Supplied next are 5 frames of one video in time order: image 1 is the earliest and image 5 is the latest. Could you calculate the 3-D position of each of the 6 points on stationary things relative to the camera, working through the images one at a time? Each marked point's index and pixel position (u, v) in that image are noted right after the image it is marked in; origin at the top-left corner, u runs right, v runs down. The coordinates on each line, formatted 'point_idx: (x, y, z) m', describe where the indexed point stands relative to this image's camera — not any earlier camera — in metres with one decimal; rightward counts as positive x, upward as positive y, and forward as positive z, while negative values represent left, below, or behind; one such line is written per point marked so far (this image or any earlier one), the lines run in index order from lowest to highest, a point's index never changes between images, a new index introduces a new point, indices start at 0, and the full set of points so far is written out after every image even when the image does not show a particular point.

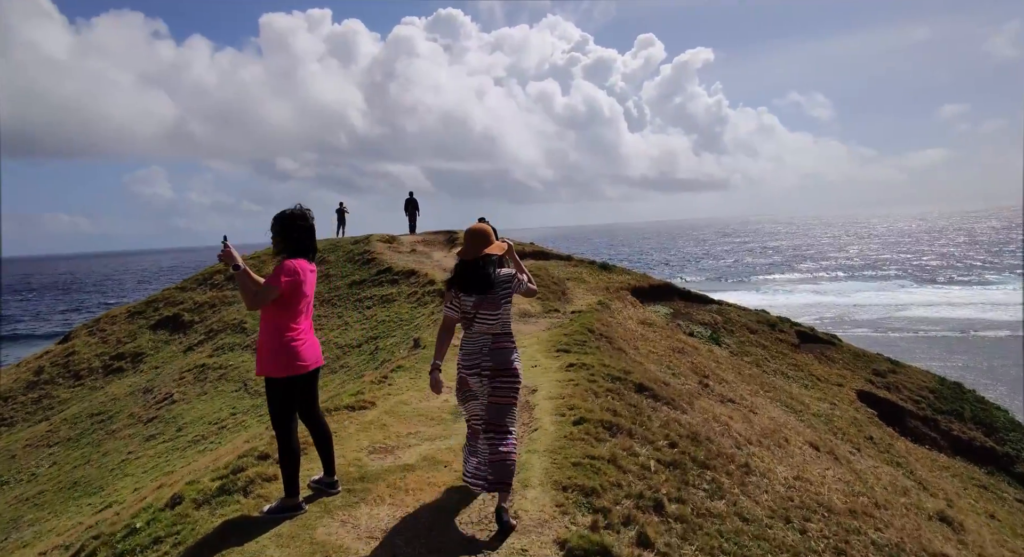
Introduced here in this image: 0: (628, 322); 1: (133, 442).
0: (+3.4, -1.3, +17.2) m
1: (-11.0, -4.8, +17.3) m
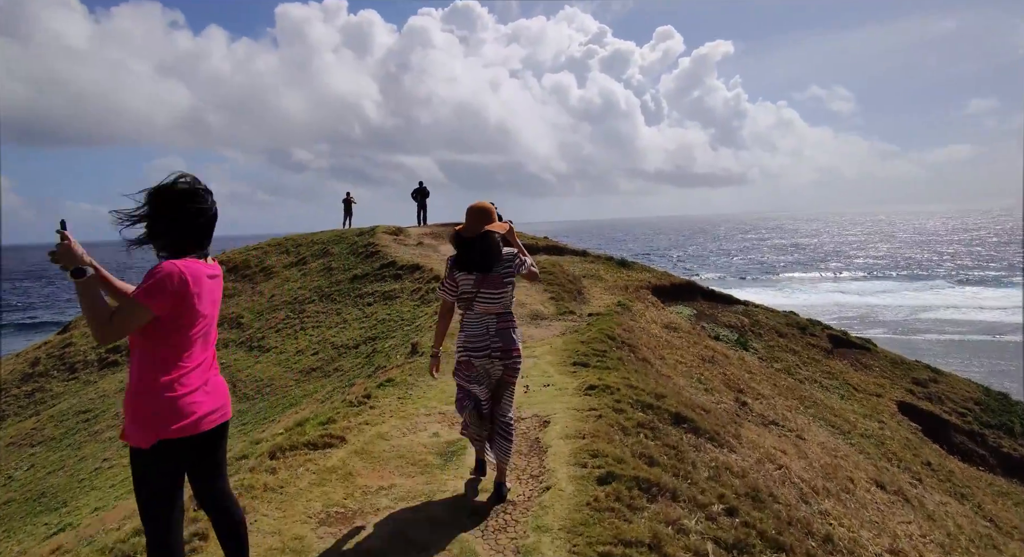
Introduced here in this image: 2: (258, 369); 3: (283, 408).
0: (+3.7, -1.2, +15.6) m
1: (-10.8, -4.5, +16.0) m
2: (-7.8, -2.7, +18.1) m
3: (-5.2, -3.0, +13.6) m
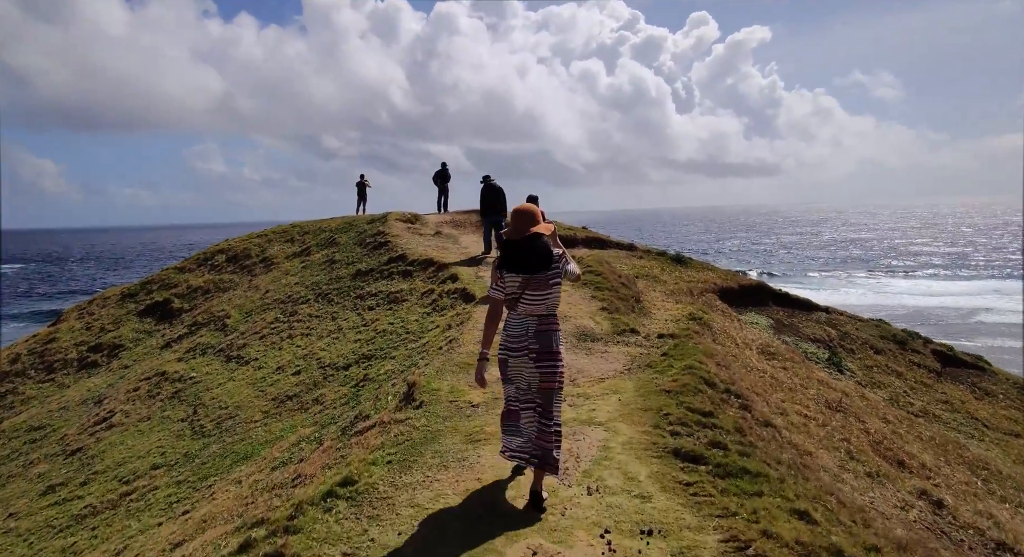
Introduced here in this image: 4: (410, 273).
0: (+4.4, -1.4, +11.3) m
1: (-10.0, -4.5, +12.5) m
2: (-6.9, -2.7, +14.4) m
3: (-4.5, -3.0, +9.7) m
4: (-3.0, +0.2, +17.6) m
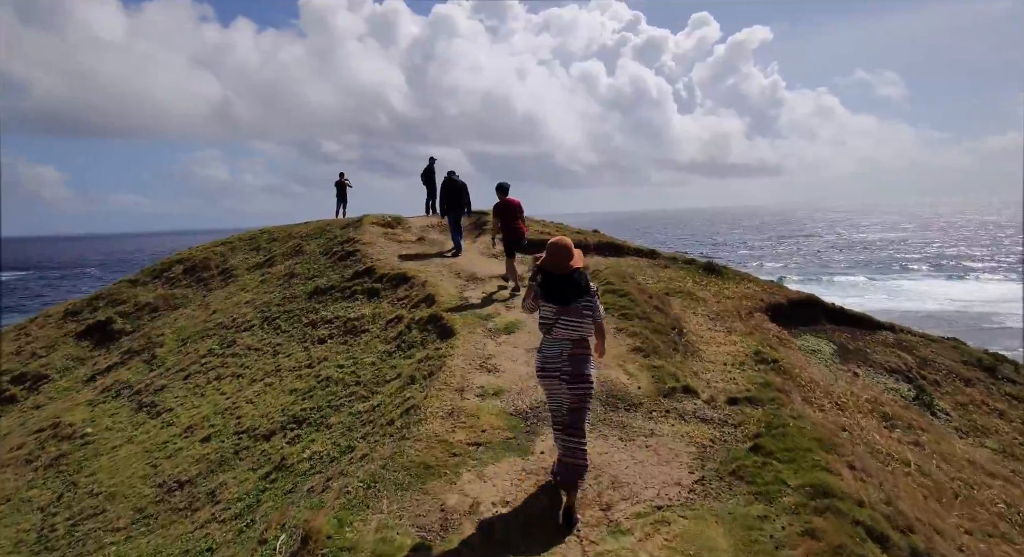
0: (+4.3, -1.8, +7.4) m
1: (-10.1, -5.0, +8.6) m
2: (-7.0, -3.2, +10.5) m
3: (-4.7, -3.5, +5.8) m
4: (-3.1, -0.3, +13.7) m
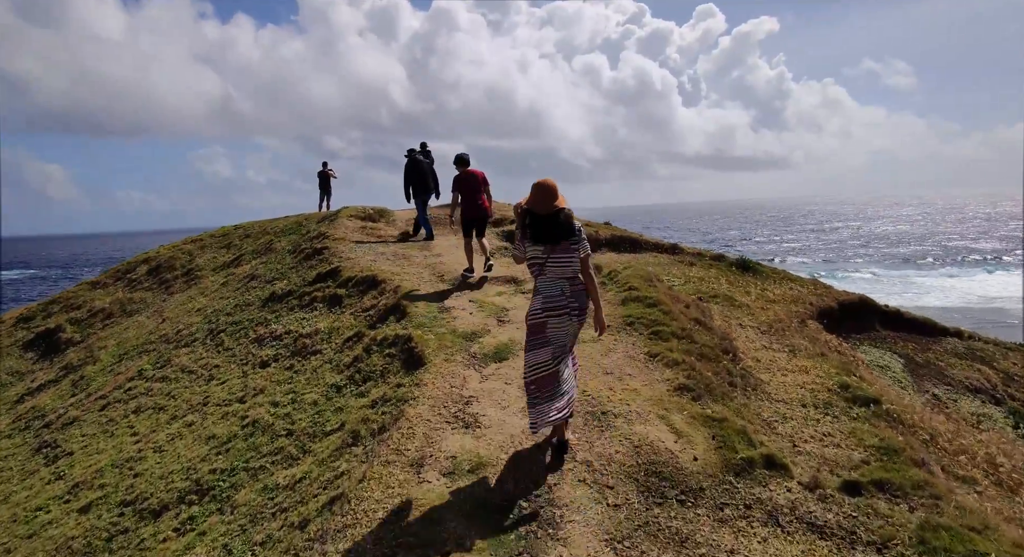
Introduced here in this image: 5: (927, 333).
0: (+4.2, -1.8, +4.7) m
1: (-10.2, -5.1, +6.0) m
2: (-7.1, -3.3, +7.9) m
3: (-4.8, -3.6, +3.2) m
4: (-3.2, -0.4, +11.1) m
5: (+10.8, -1.4, +15.4) m
